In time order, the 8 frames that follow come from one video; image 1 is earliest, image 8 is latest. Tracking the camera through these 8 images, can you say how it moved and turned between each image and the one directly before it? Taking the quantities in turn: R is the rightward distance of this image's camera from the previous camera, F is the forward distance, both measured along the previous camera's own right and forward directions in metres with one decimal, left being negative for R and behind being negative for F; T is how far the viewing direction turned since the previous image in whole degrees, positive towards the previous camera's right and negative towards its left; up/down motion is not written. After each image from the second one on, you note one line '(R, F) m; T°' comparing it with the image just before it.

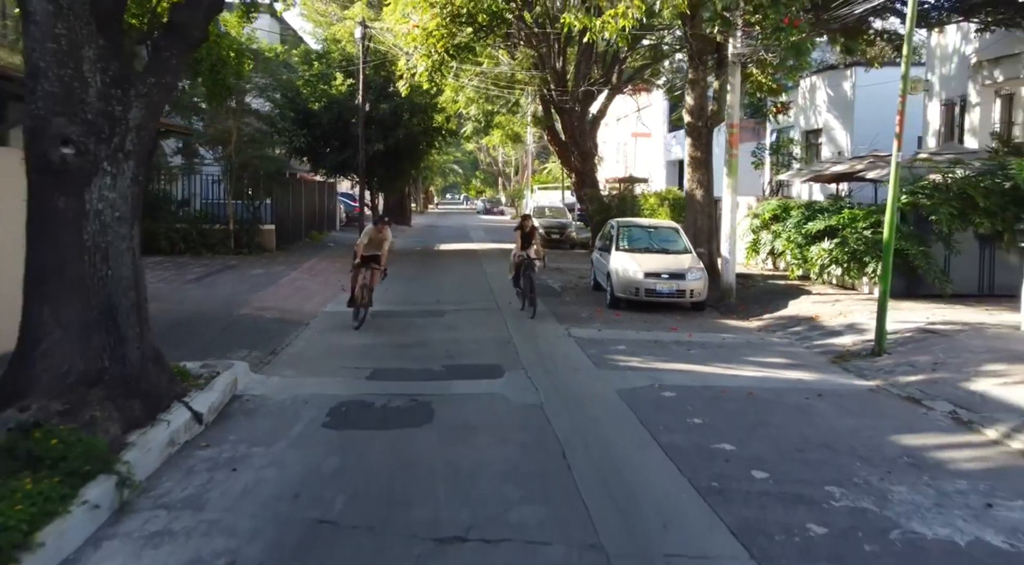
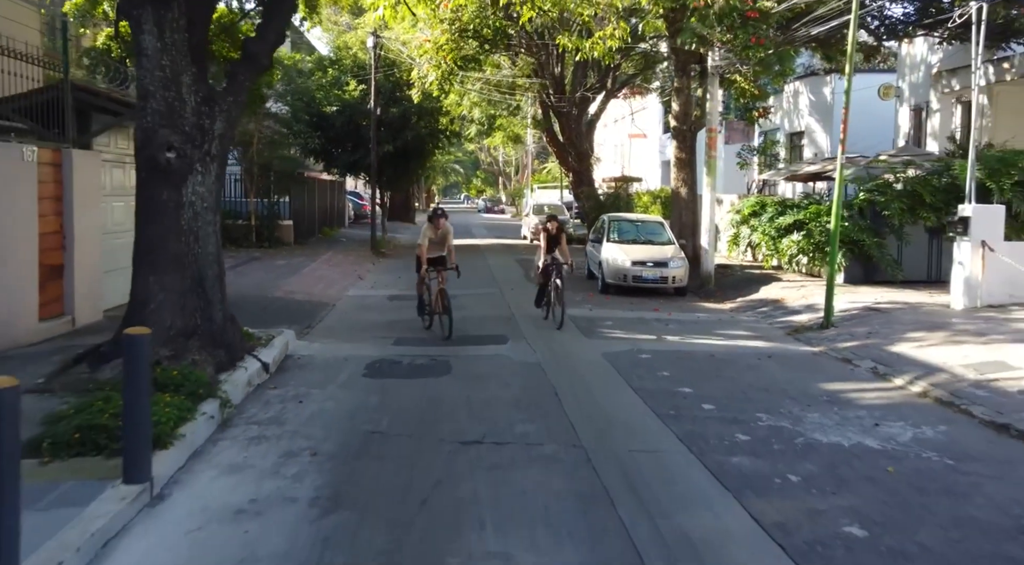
(0.0, -1.9) m; 0°
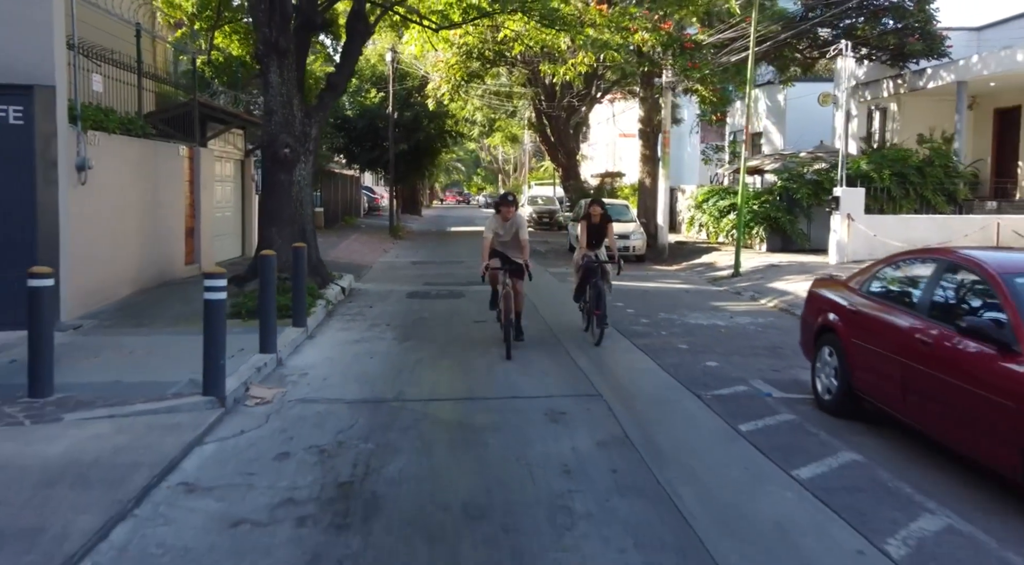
(+0.1, -4.7) m; 0°
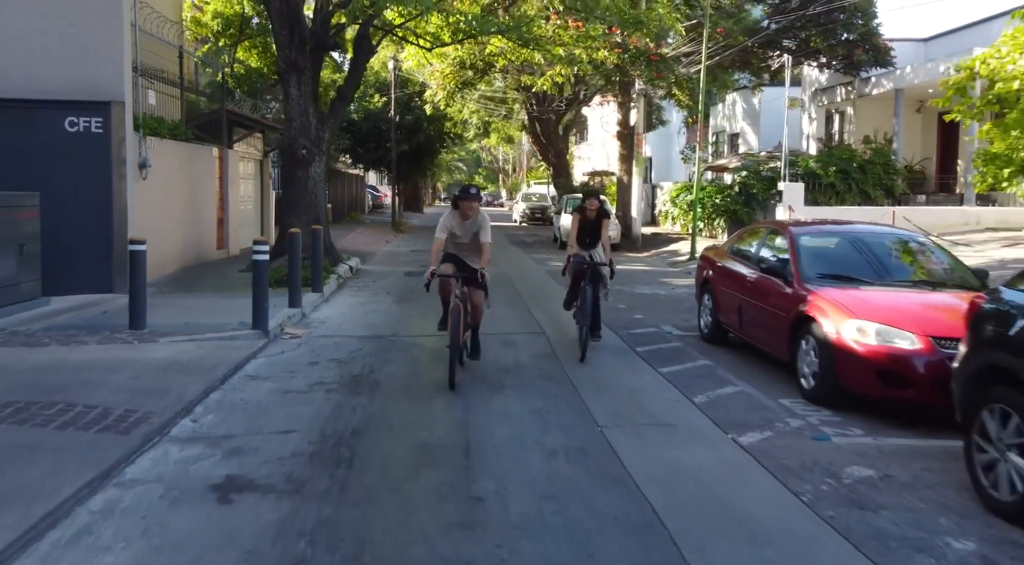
(+0.5, -2.5) m; 0°
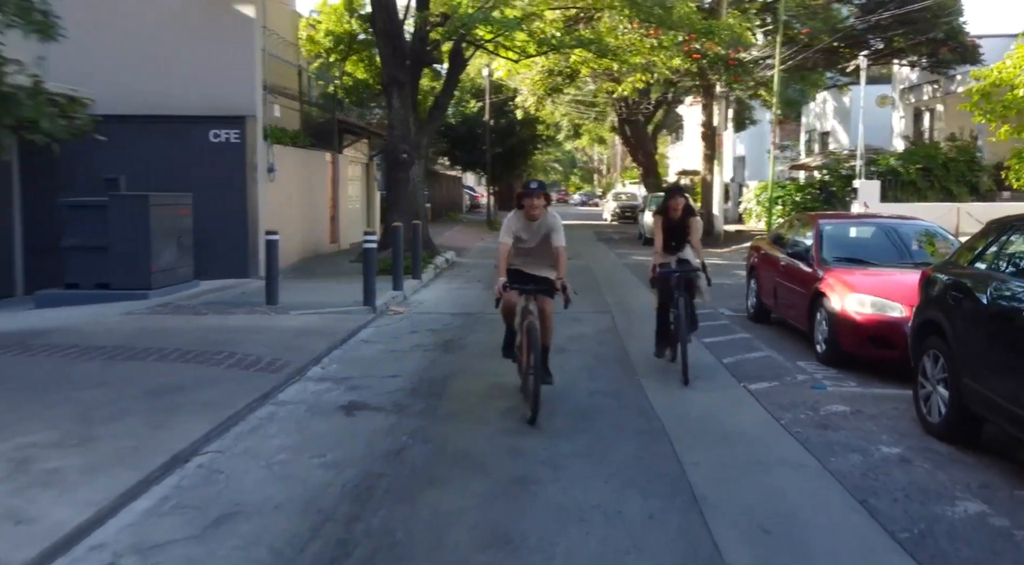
(+0.4, -1.5) m; -7°
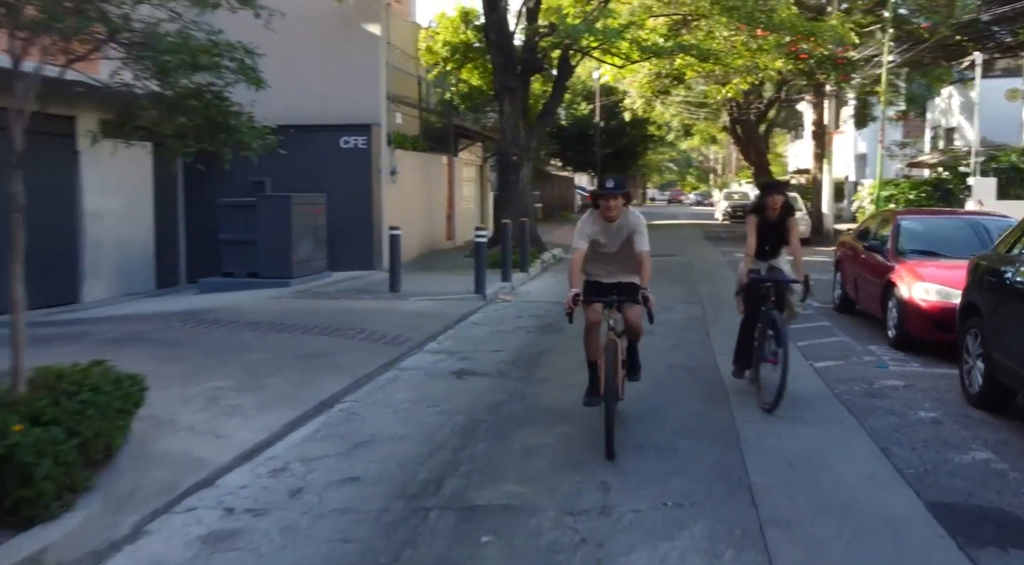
(+0.2, -1.0) m; -8°
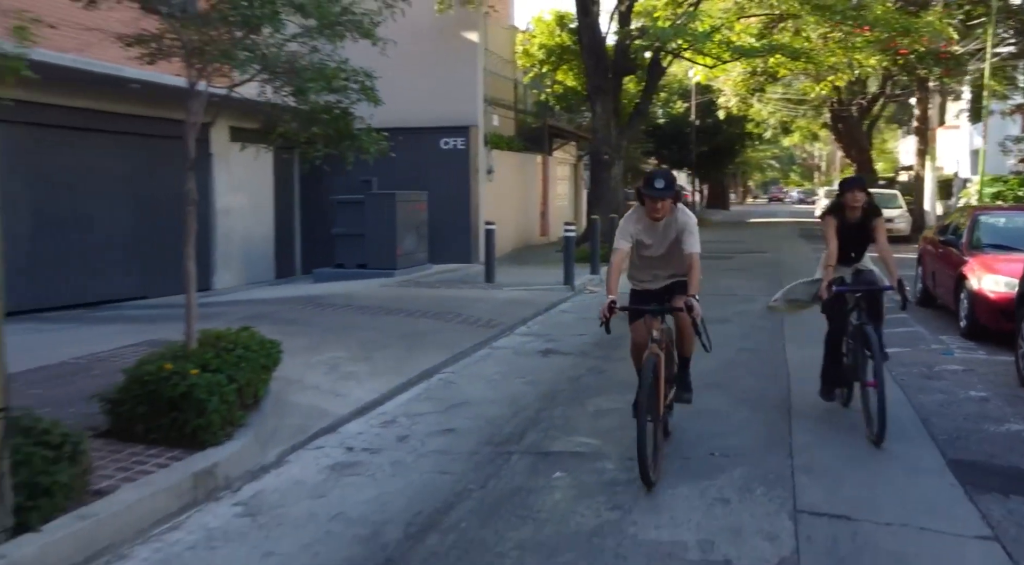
(+0.2, -0.8) m; -7°
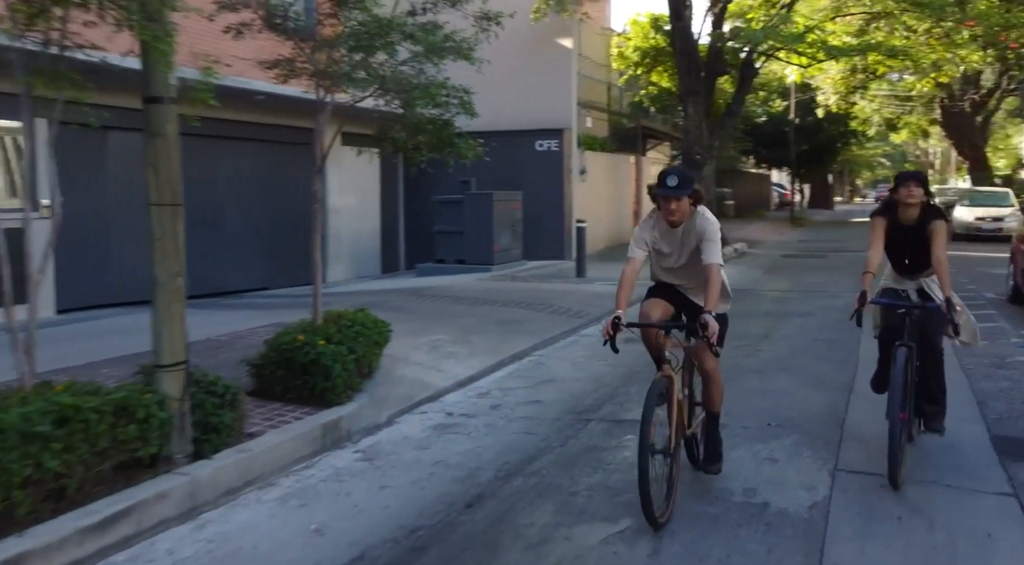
(+0.1, -0.7) m; -7°
